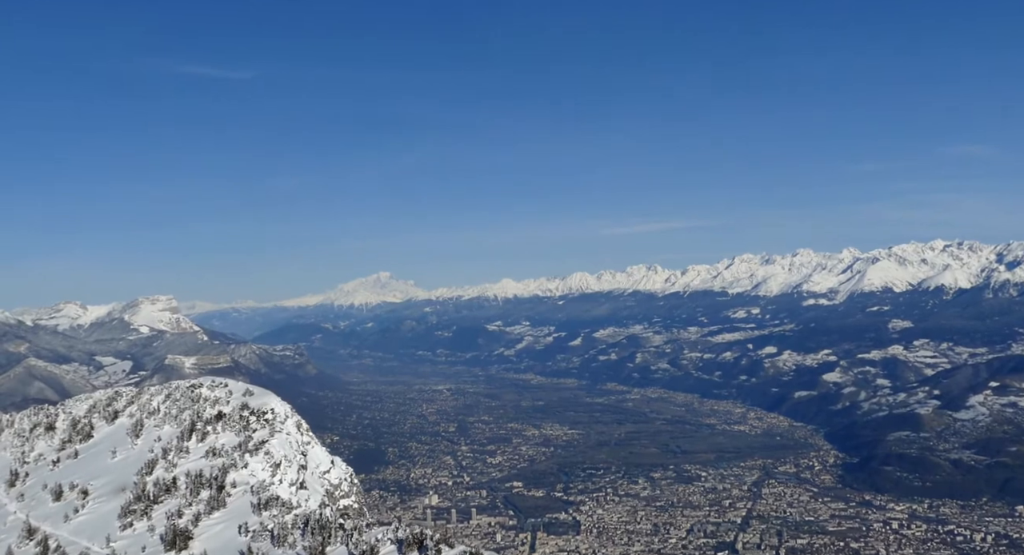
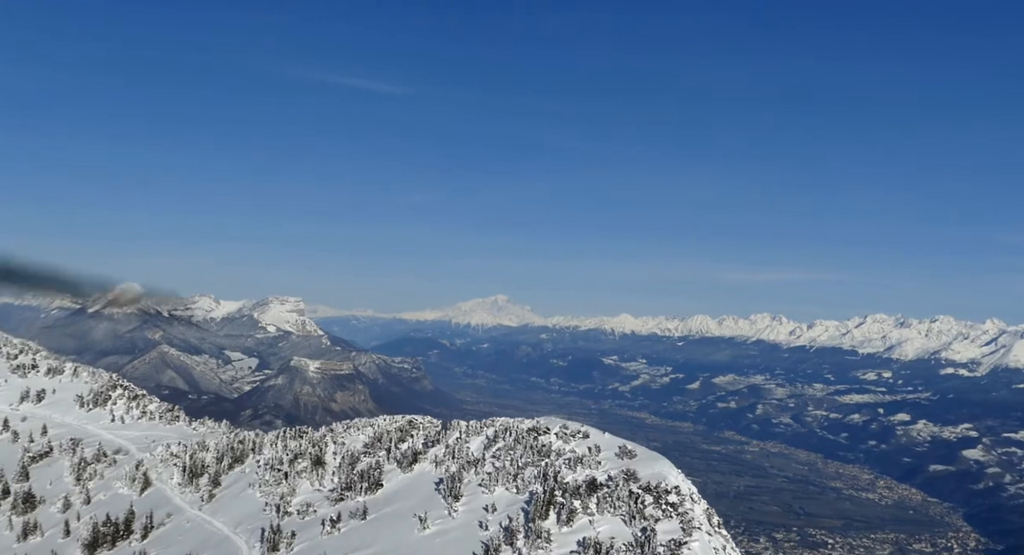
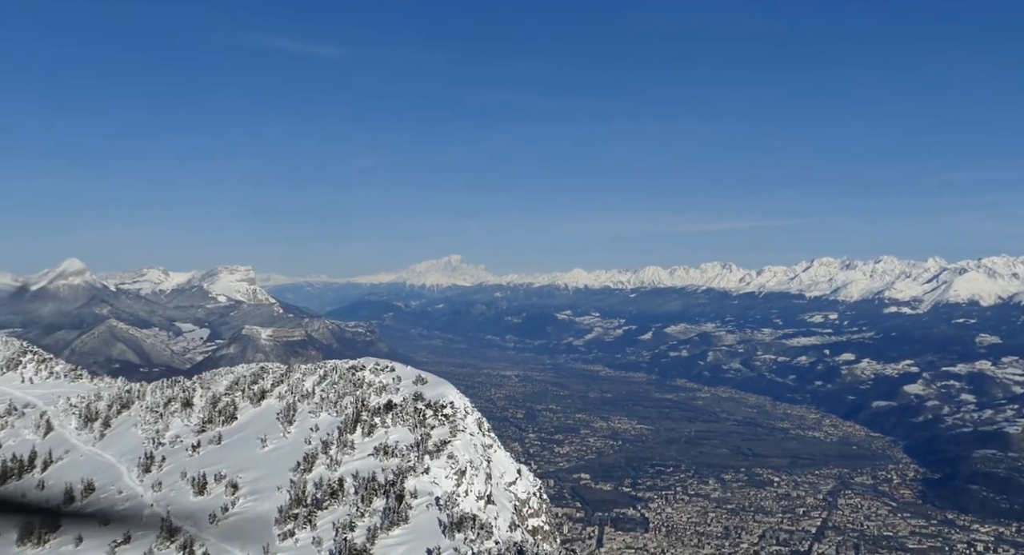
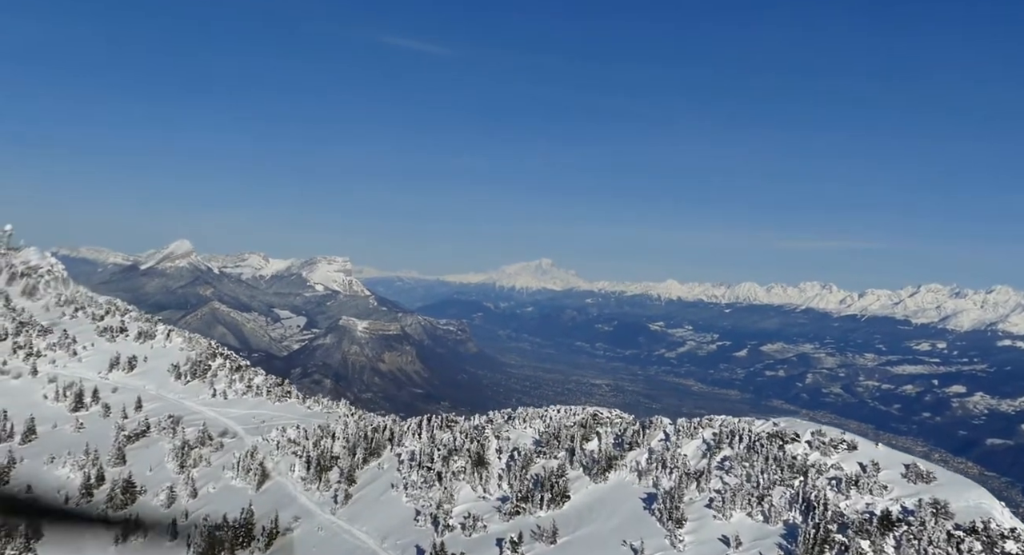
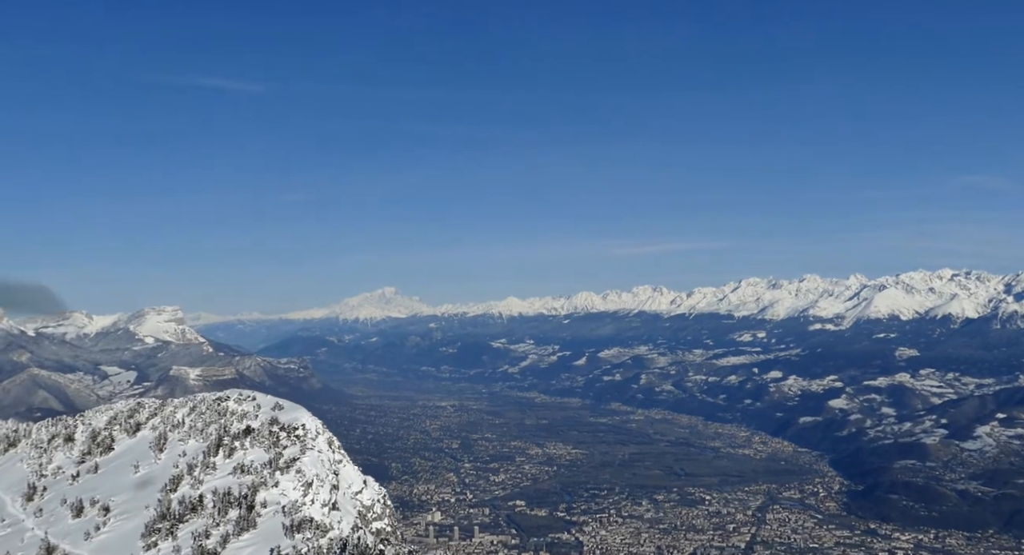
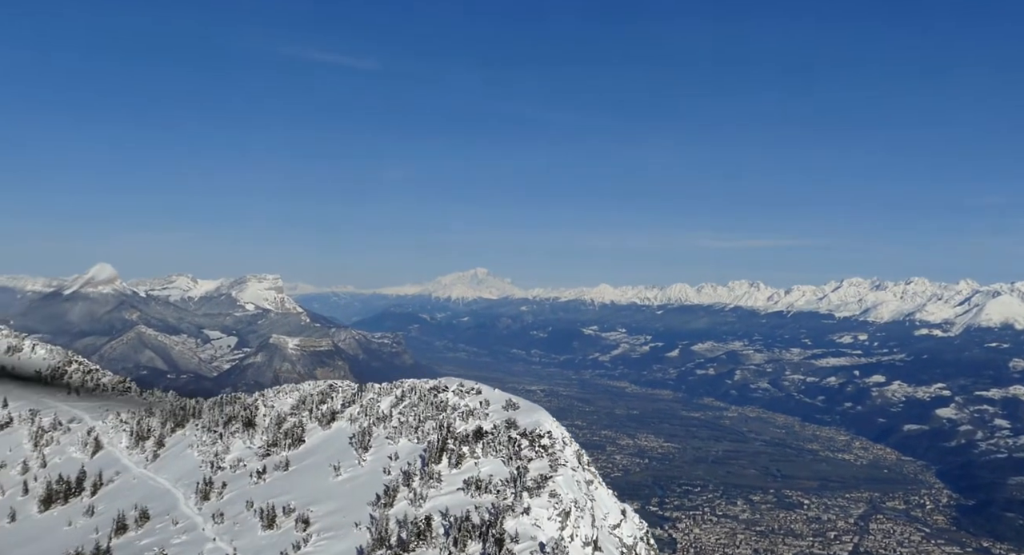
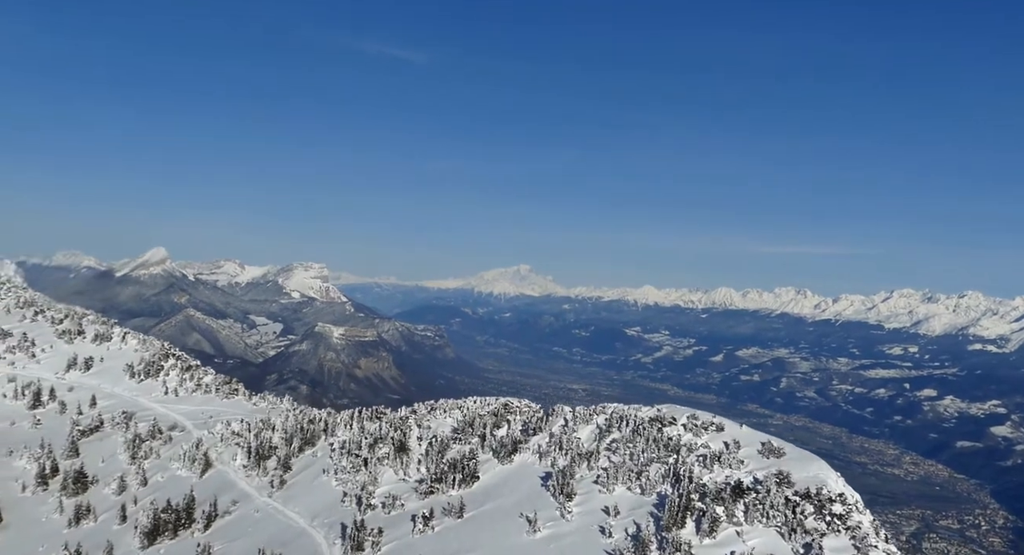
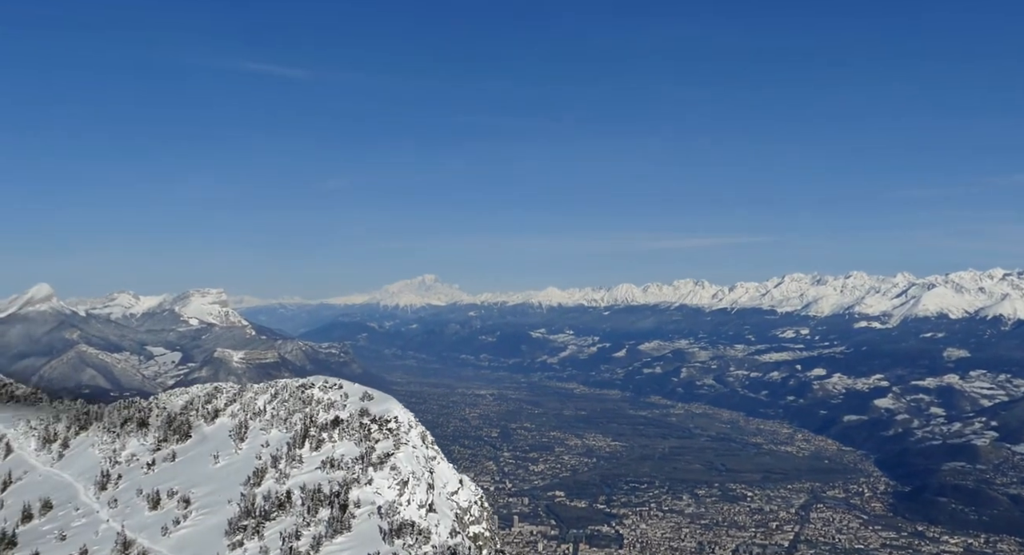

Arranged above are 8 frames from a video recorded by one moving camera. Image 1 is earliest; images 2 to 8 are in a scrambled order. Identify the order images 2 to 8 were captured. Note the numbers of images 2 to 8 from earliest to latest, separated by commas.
5, 8, 3, 6, 2, 7, 4
